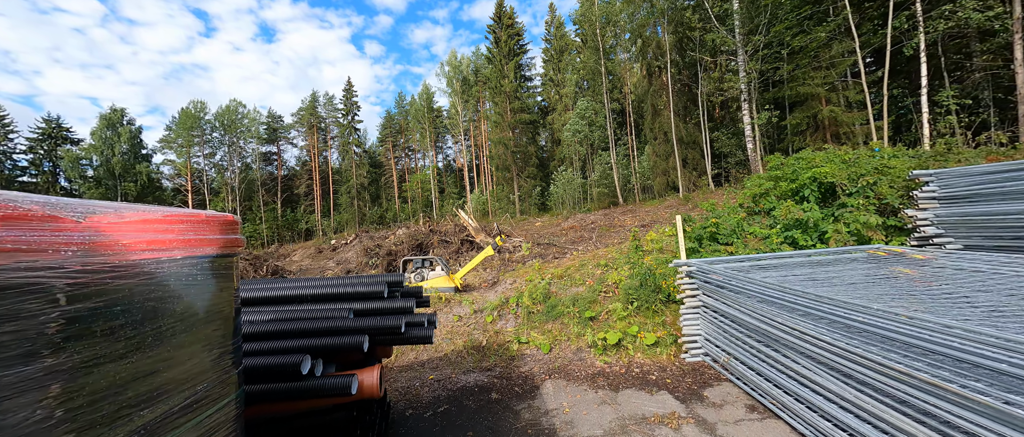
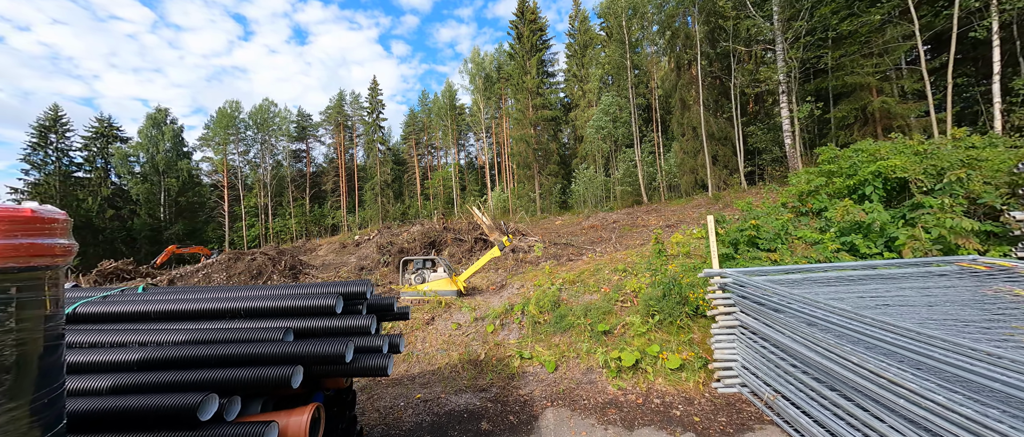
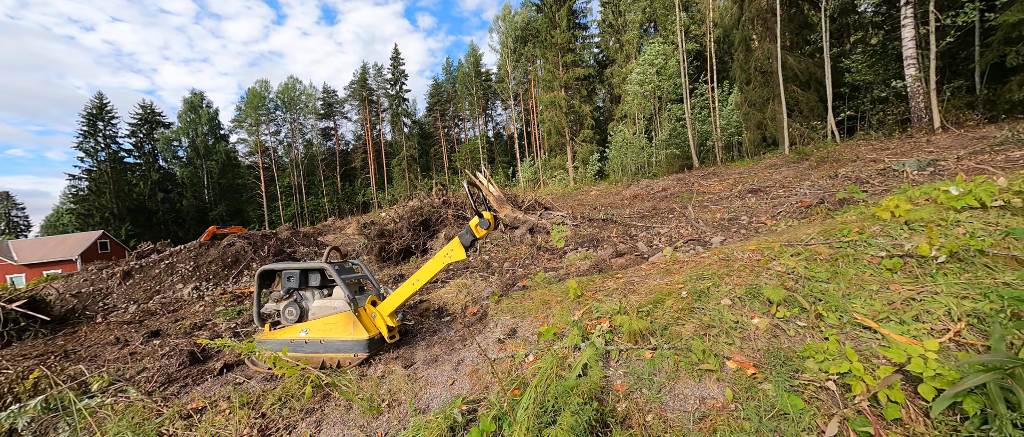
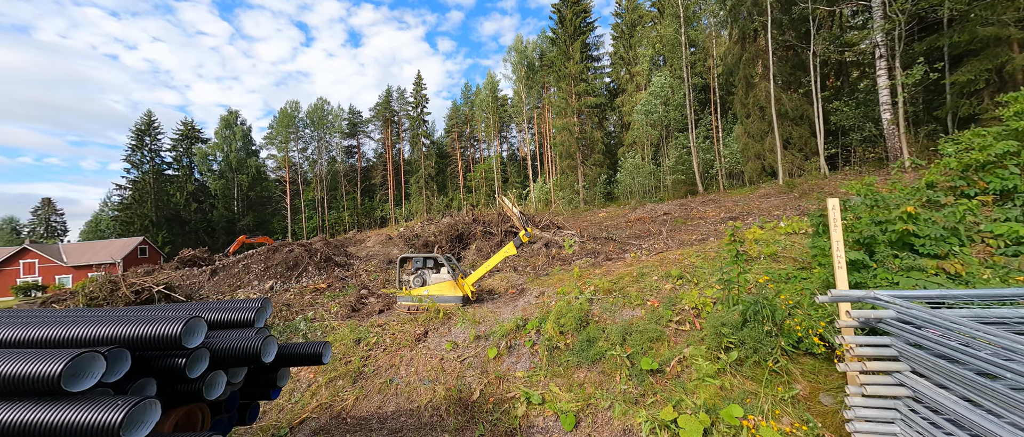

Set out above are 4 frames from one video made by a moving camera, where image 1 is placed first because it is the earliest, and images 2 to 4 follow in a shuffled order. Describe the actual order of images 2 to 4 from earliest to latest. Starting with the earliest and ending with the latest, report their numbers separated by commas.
2, 4, 3
